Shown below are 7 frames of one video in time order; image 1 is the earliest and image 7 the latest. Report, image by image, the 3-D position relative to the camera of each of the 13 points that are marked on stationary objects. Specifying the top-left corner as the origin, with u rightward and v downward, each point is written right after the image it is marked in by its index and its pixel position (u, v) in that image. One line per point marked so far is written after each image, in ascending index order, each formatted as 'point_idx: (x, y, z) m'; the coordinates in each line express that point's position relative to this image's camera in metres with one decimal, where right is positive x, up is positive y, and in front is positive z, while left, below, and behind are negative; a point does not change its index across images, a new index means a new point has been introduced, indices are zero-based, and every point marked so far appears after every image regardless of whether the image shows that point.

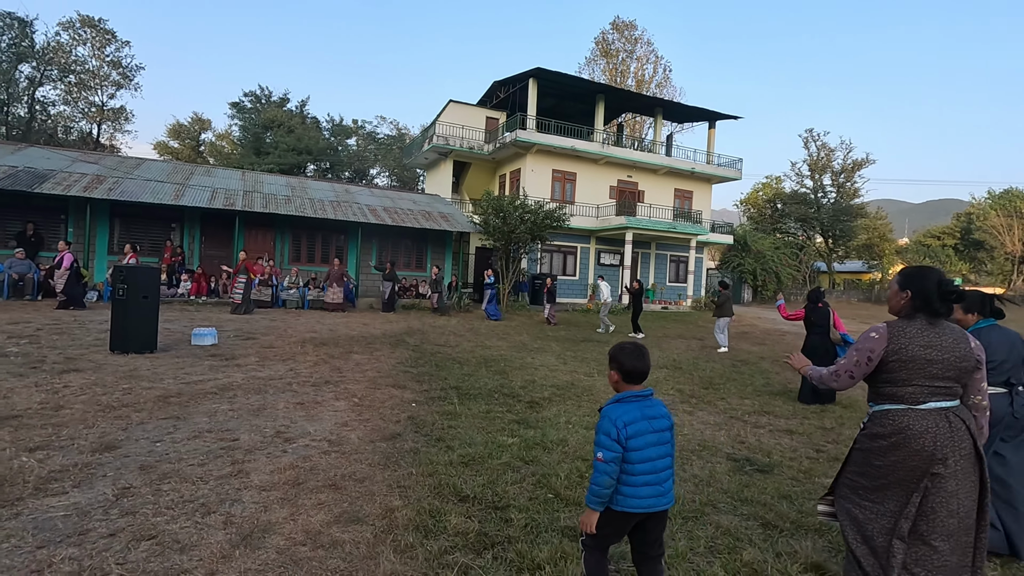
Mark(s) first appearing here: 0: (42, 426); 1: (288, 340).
0: (-3.7, -1.1, +4.2) m
1: (-3.7, -0.9, +8.9) m
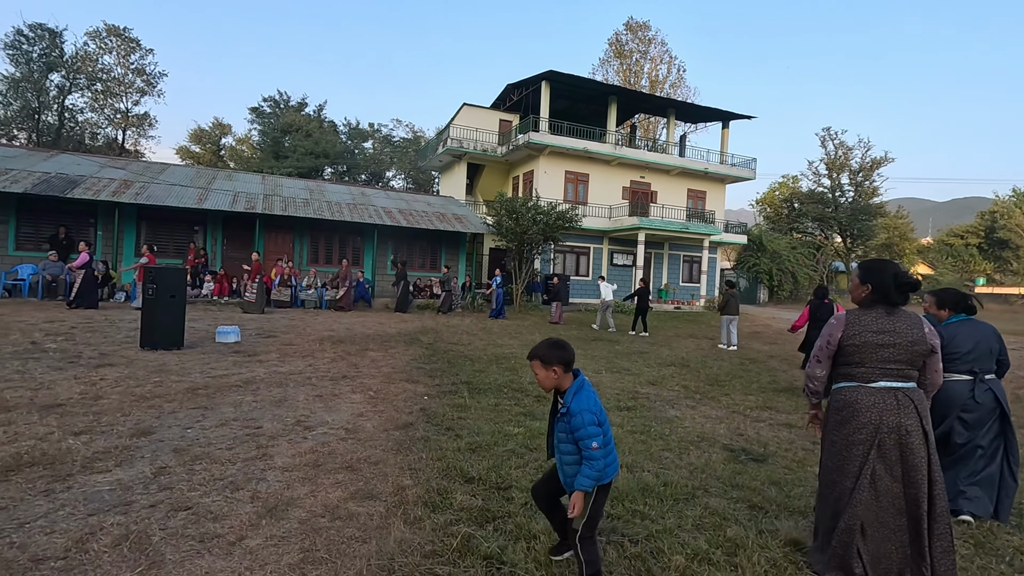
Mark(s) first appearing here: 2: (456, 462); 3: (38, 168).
0: (-3.6, -1.1, +4.6) m
1: (-3.5, -0.9, +9.3) m
2: (-0.4, -1.2, +3.8) m
3: (-12.8, +3.2, +14.4) m
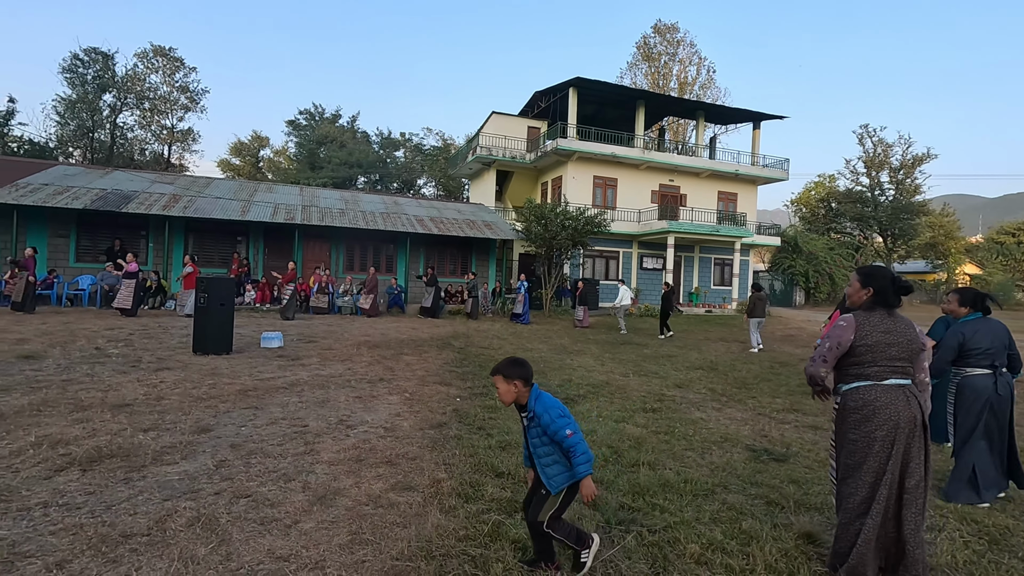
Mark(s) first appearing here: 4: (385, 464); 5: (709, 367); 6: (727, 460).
0: (-3.4, -1.2, +5.0) m
1: (-3.0, -1.0, +9.7) m
2: (-0.2, -1.3, +4.1) m
3: (-12.0, +3.0, +15.4) m
4: (-0.9, -1.3, +3.9) m
5: (+3.5, -1.4, +9.6) m
6: (+1.8, -1.4, +4.5) m
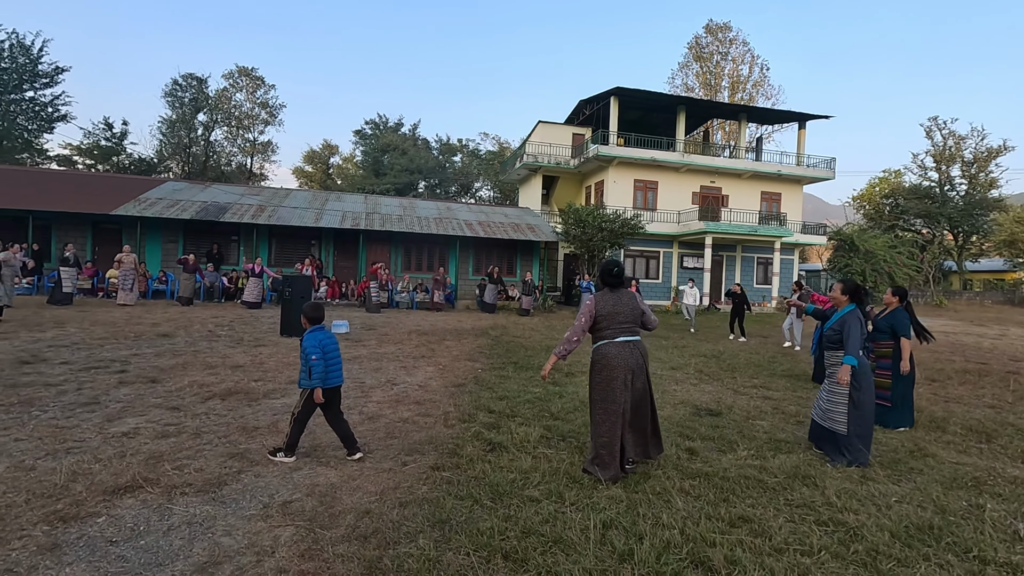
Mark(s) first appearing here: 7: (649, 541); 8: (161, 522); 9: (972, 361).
0: (-3.3, -1.1, +7.0) m
1: (-2.4, -0.9, +11.6) m
2: (-0.3, -1.2, +5.7) m
3: (-10.7, +3.1, +18.3) m
4: (-1.0, -1.2, +5.7) m
5: (+4.0, -1.3, +10.8) m
6: (+1.8, -1.4, +5.9) m
7: (+0.7, -1.3, +2.8) m
8: (-1.9, -1.3, +2.9) m
9: (+9.5, -1.5, +11.0) m
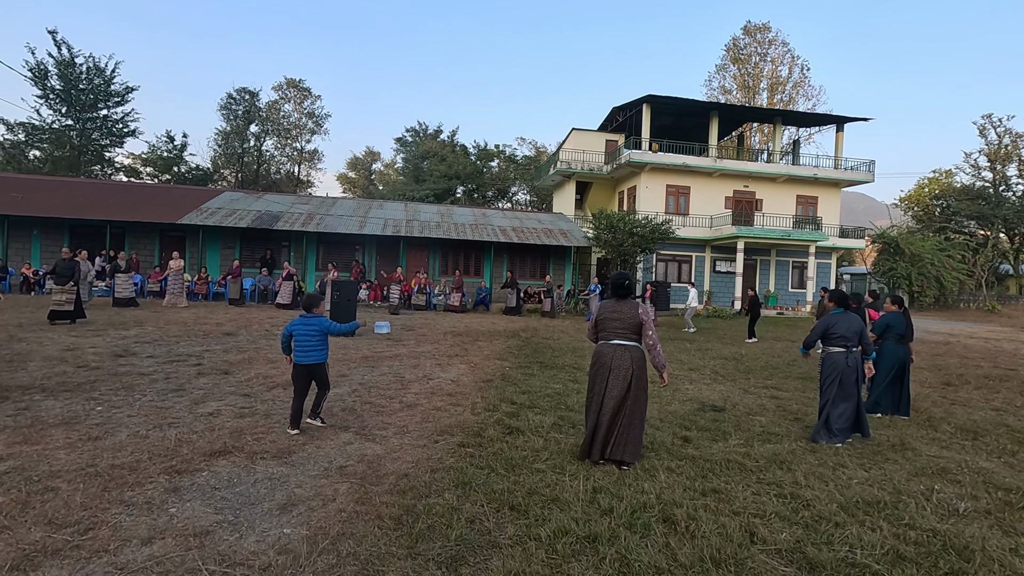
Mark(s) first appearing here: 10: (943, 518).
0: (-3.0, -1.2, +8.0) m
1: (-1.8, -1.0, +12.5) m
2: (0.0, -1.3, +6.5) m
3: (-9.5, +3.0, +19.7) m
4: (-0.8, -1.3, +6.4) m
5: (+4.6, -1.5, +11.2) m
6: (+2.0, -1.5, +6.5) m
7: (+0.8, -1.4, +3.5) m
8: (-1.9, -1.3, +3.8) m
9: (+10.1, -1.6, +11.1) m
10: (+2.9, -1.5, +3.6) m
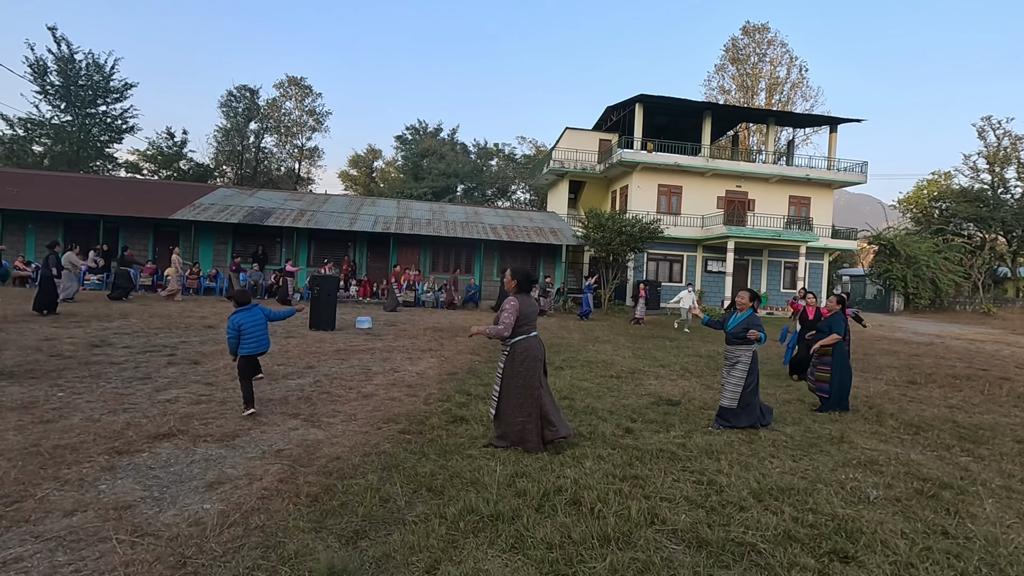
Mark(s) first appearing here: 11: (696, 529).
0: (-3.5, -1.1, +8.1) m
1: (-2.2, -0.9, +12.7) m
2: (-0.5, -1.2, +6.6) m
3: (-9.9, +3.2, +19.9) m
4: (-1.3, -1.2, +6.6) m
5: (+4.2, -1.4, +11.3) m
6: (+1.5, -1.4, +6.6) m
7: (+0.2, -1.3, +3.6) m
8: (-2.4, -1.2, +3.9) m
9: (+9.6, -1.7, +11.1) m
10: (+2.3, -1.5, +3.7) m
11: (+1.1, -1.4, +3.2) m
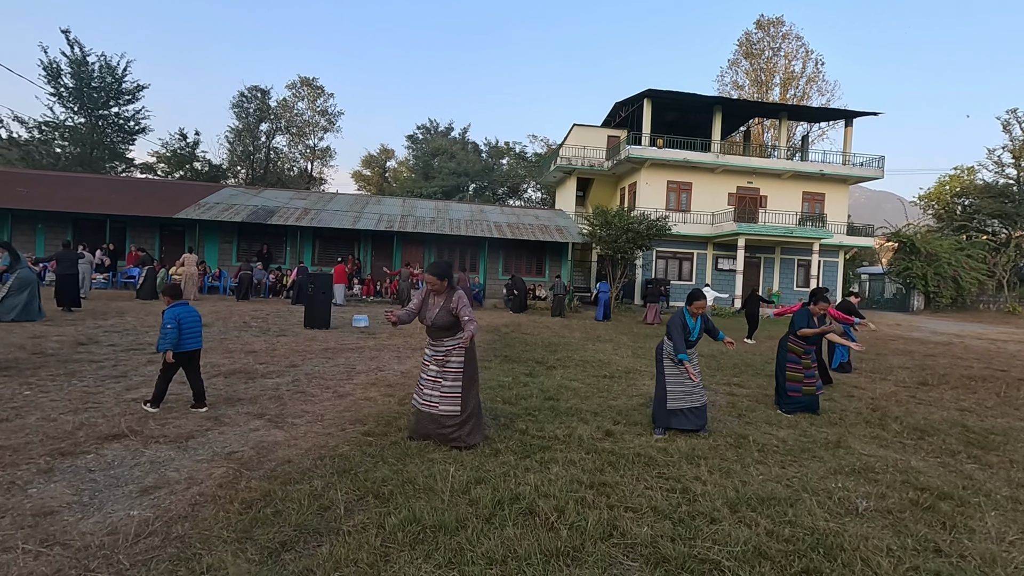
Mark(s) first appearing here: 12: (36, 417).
0: (-3.7, -1.0, +8.0) m
1: (-2.3, -0.9, +12.5) m
2: (-0.7, -1.2, +6.4) m
3: (-9.7, +3.2, +20.0) m
4: (-1.5, -1.2, +6.4) m
5: (+4.1, -1.4, +11.0) m
6: (+1.3, -1.4, +6.3) m
7: (-0.1, -1.3, +3.4) m
8: (-2.7, -1.2, +3.8) m
9: (+9.5, -1.6, +10.6) m
10: (+2.1, -1.4, +3.4) m
11: (+0.8, -1.4, +2.9) m
12: (-4.0, -1.1, +4.5) m
